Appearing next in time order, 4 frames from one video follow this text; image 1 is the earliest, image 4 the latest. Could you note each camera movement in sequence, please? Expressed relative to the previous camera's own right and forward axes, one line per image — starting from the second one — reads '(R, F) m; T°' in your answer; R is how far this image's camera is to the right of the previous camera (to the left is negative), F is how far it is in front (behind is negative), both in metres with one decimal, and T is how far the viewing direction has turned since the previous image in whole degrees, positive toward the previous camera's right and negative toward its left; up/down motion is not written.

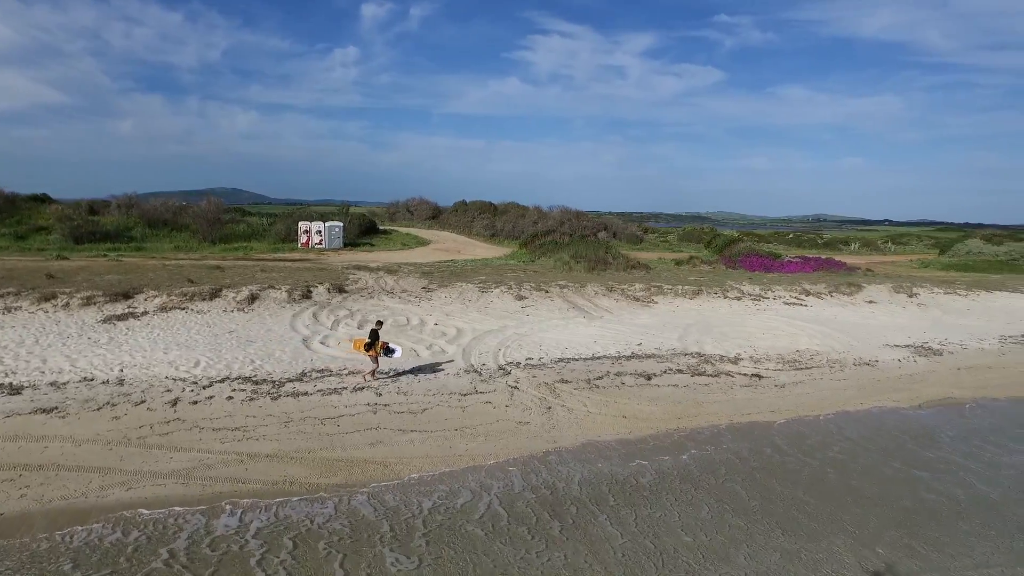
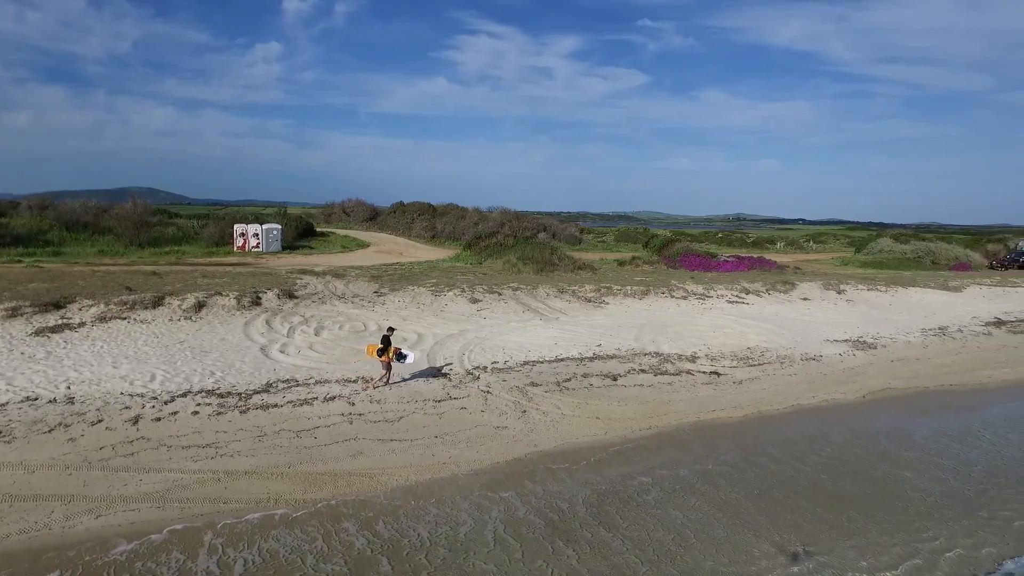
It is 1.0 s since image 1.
(-0.6, 0.0) m; +6°
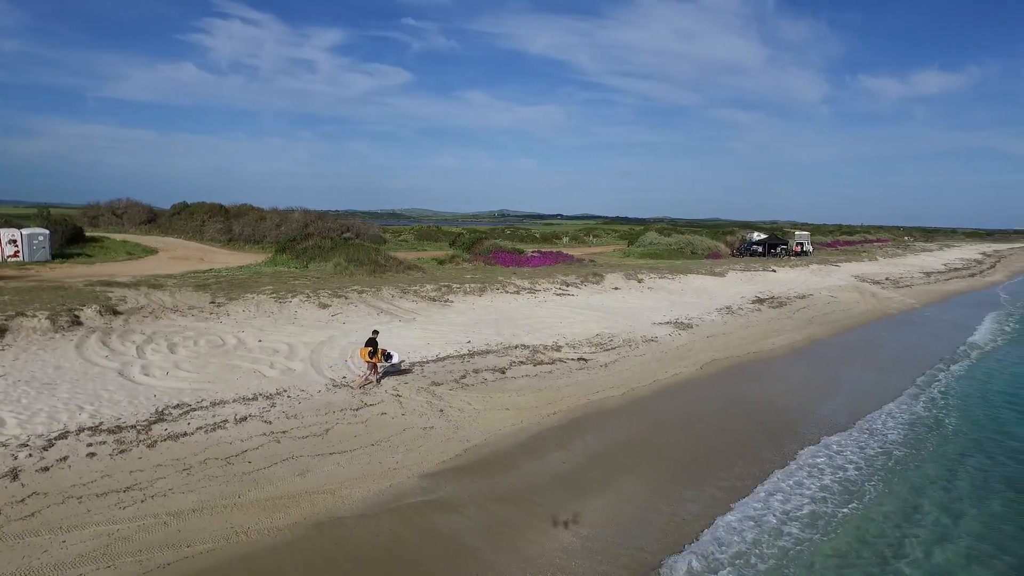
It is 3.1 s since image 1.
(-1.9, 0.0) m; +20°
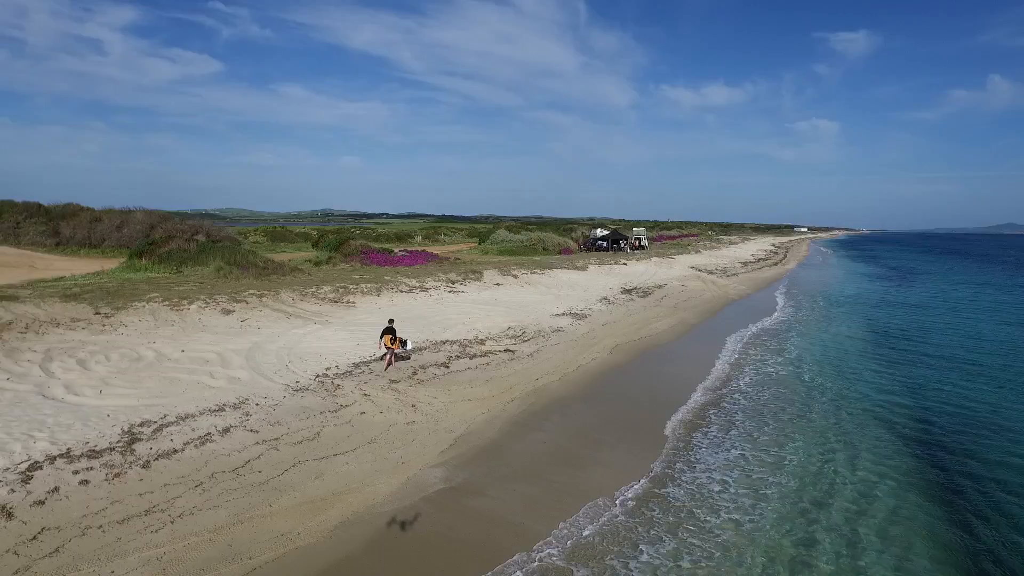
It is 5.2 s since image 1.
(-2.0, -0.2) m; +16°
